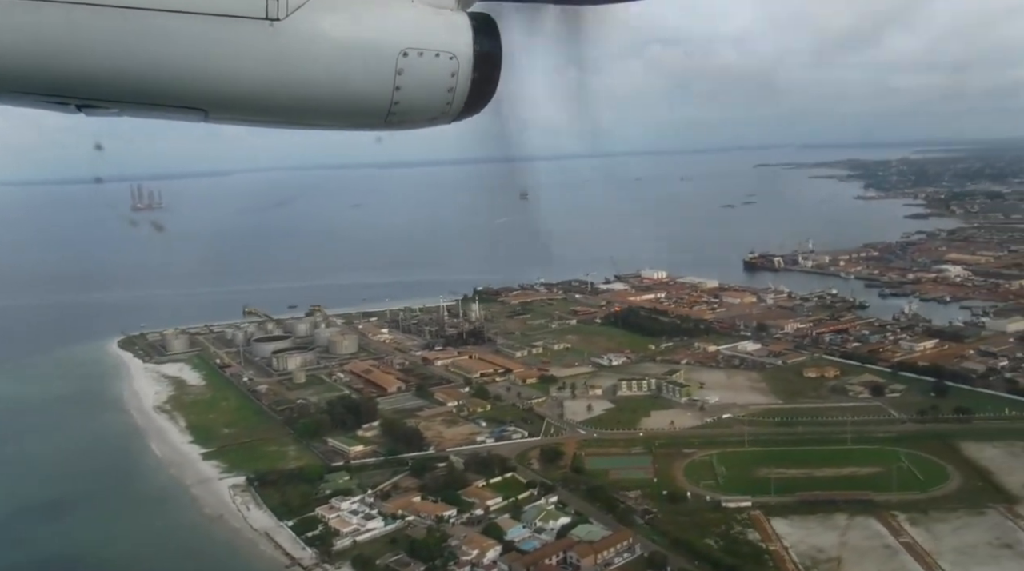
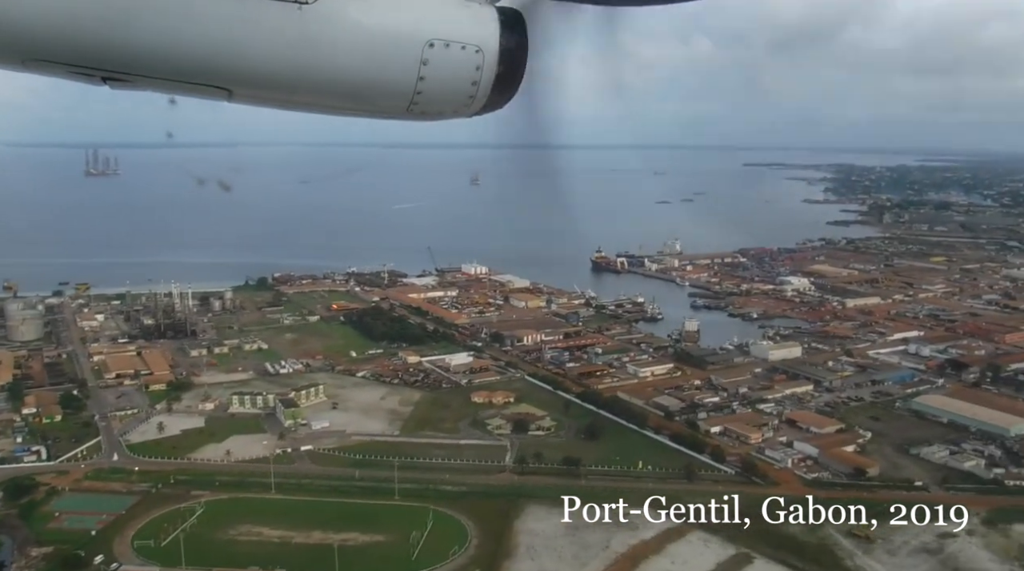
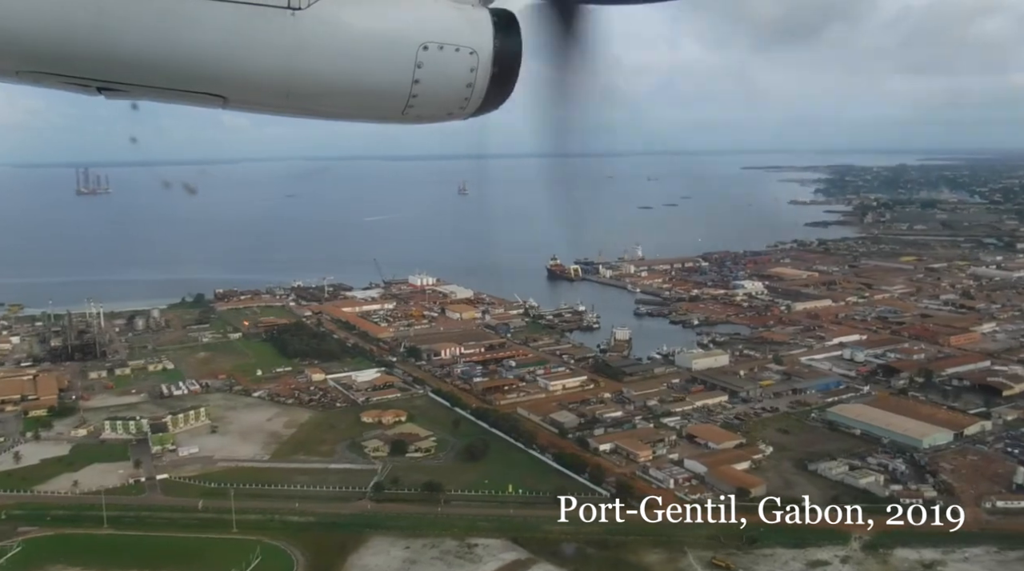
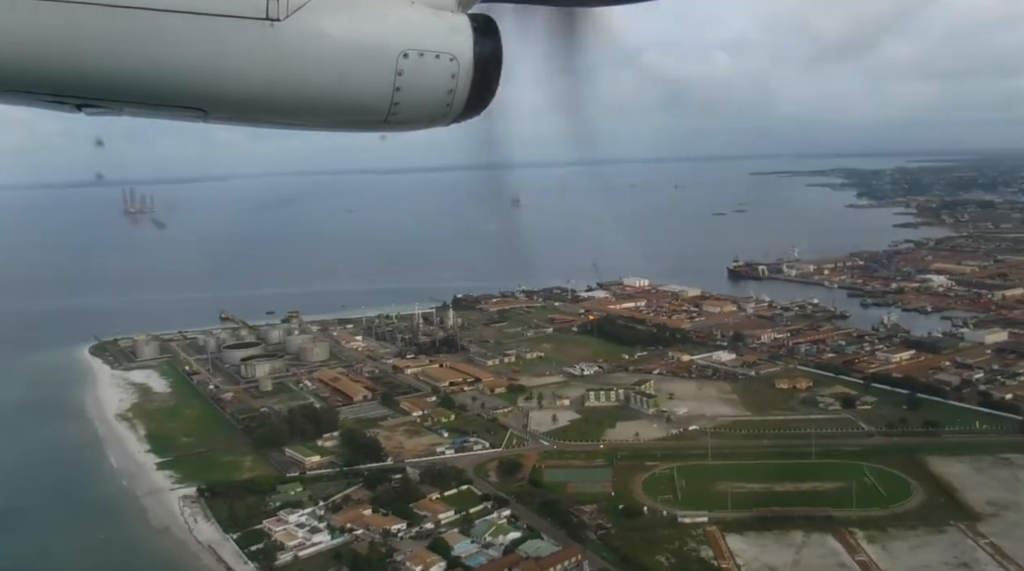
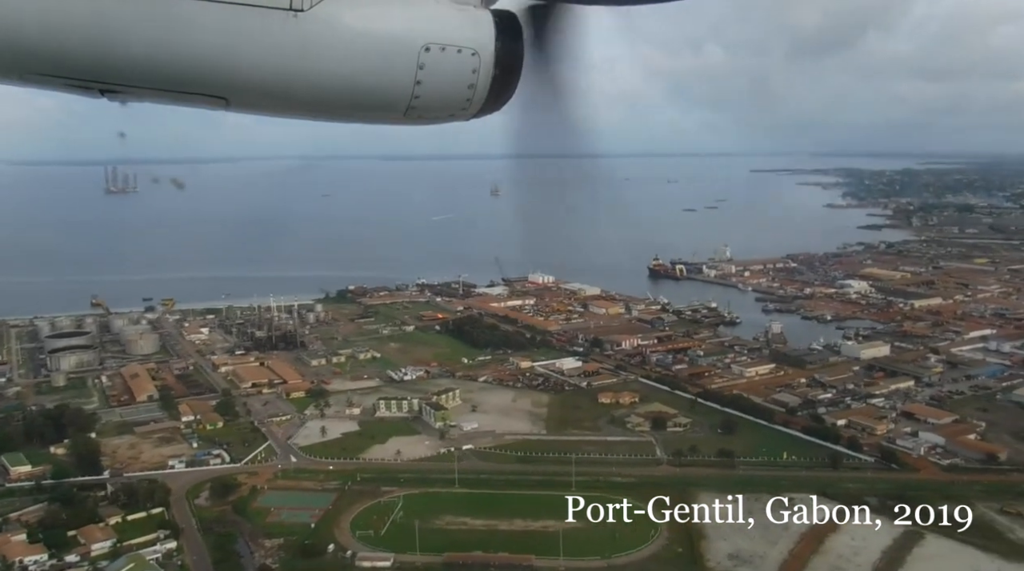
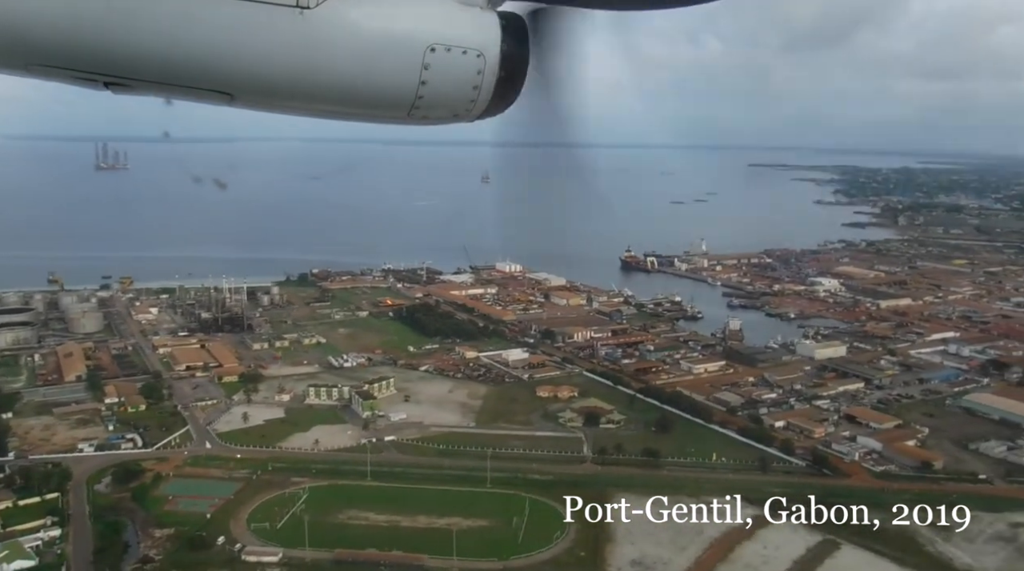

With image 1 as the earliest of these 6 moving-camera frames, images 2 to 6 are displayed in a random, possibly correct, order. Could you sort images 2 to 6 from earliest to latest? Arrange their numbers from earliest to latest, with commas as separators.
4, 5, 6, 2, 3
